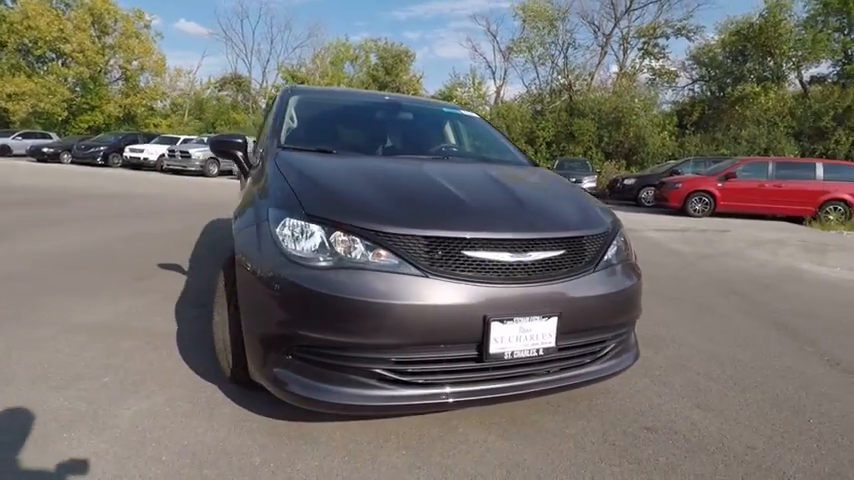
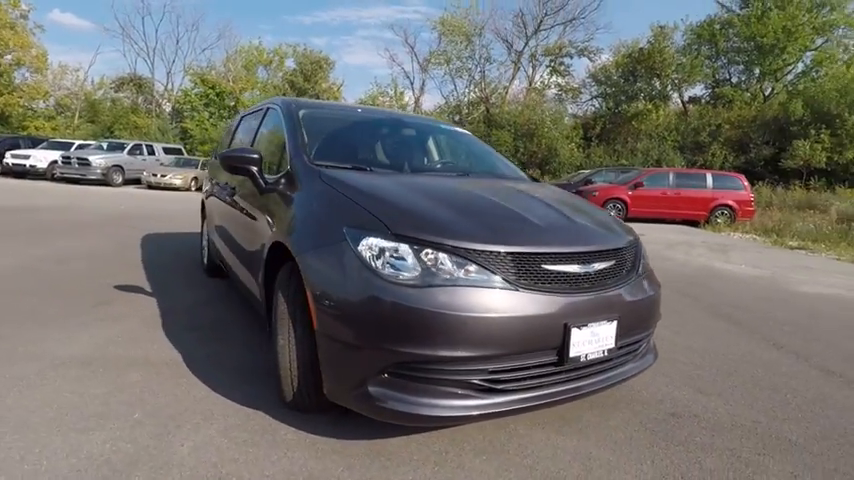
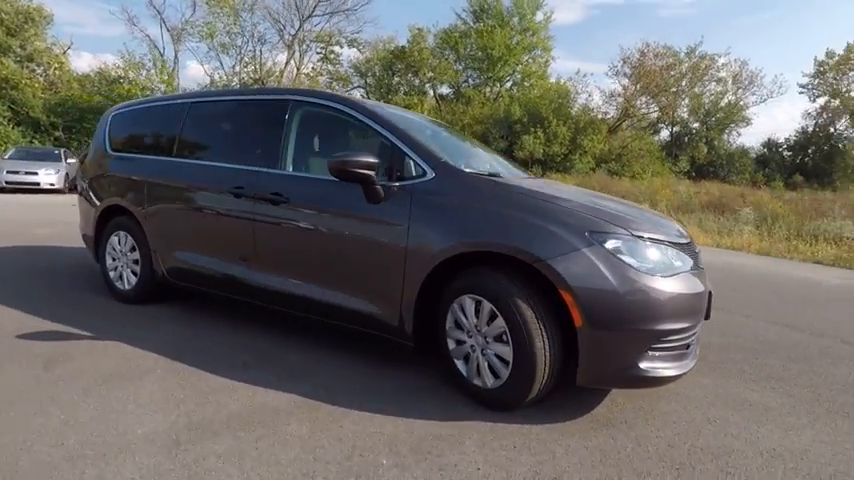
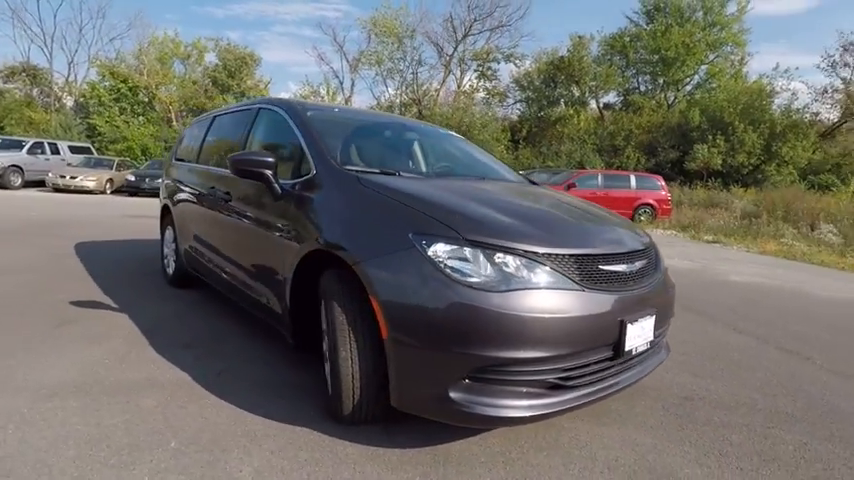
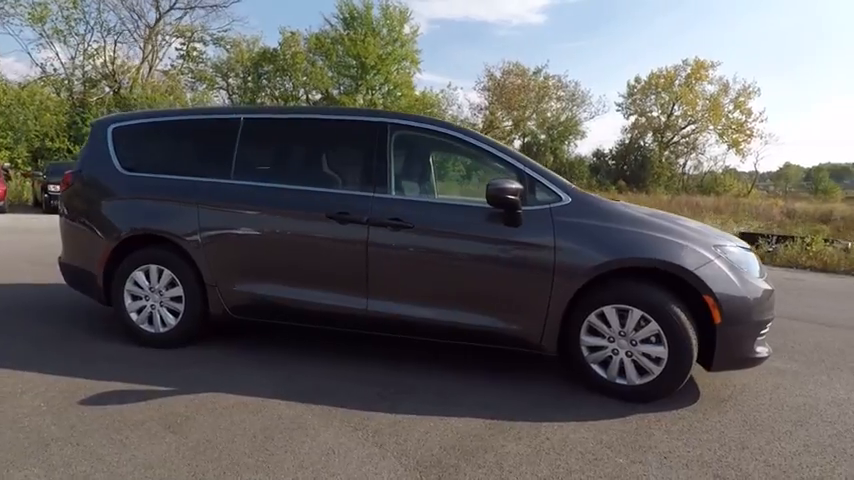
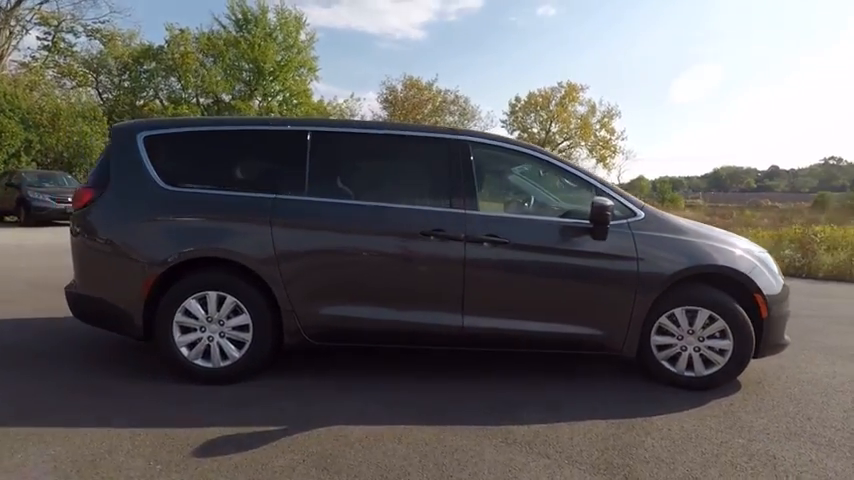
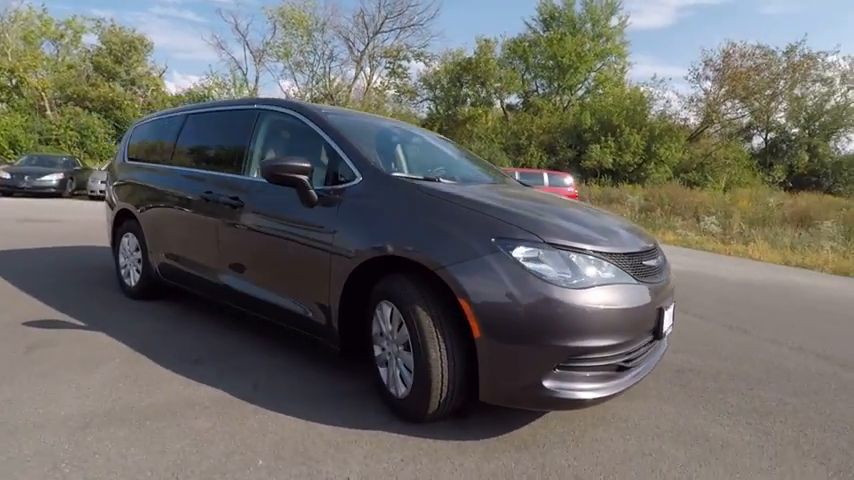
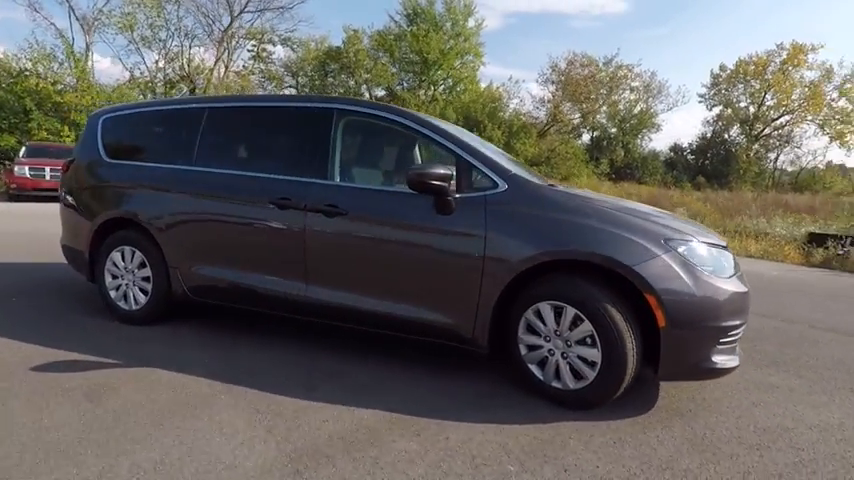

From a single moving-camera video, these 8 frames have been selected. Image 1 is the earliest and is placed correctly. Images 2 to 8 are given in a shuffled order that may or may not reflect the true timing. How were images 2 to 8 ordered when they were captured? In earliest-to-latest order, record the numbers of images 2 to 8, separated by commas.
2, 4, 7, 3, 8, 5, 6
